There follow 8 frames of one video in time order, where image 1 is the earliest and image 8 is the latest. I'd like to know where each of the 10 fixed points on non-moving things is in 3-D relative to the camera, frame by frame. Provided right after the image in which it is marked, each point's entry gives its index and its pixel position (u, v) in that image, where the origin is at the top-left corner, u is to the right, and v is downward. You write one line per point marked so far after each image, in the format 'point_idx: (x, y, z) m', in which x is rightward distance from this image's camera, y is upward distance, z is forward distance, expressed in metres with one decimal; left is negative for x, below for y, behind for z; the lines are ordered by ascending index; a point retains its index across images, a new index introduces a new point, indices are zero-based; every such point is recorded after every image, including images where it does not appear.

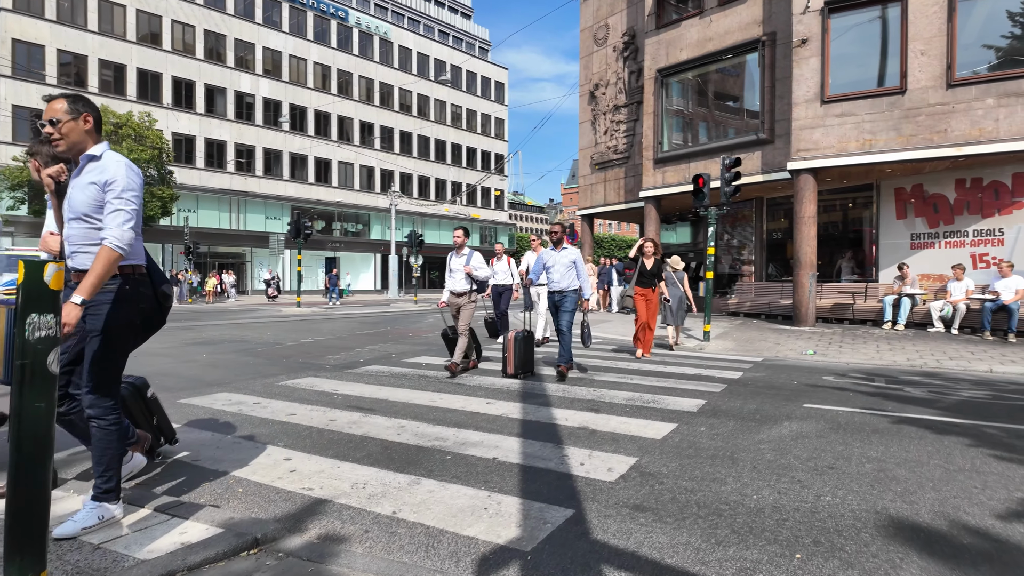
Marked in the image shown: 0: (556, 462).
0: (+0.3, -1.2, +4.1) m
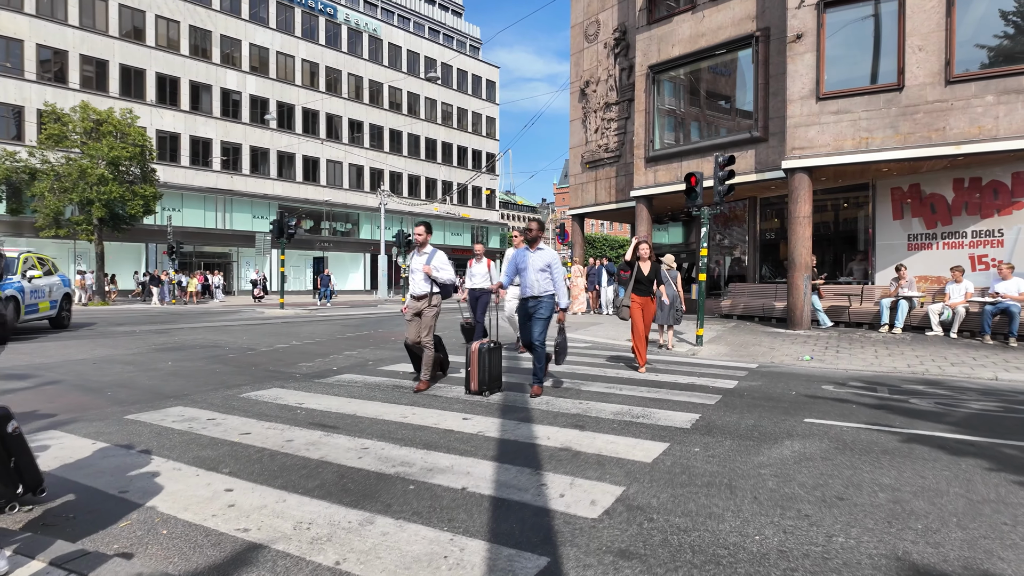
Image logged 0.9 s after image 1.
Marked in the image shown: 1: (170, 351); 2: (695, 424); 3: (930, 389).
0: (+0.1, -1.2, +3.6) m
1: (-5.9, -1.1, +10.4) m
2: (+1.6, -1.2, +5.3) m
3: (+5.1, -1.2, +7.3) m
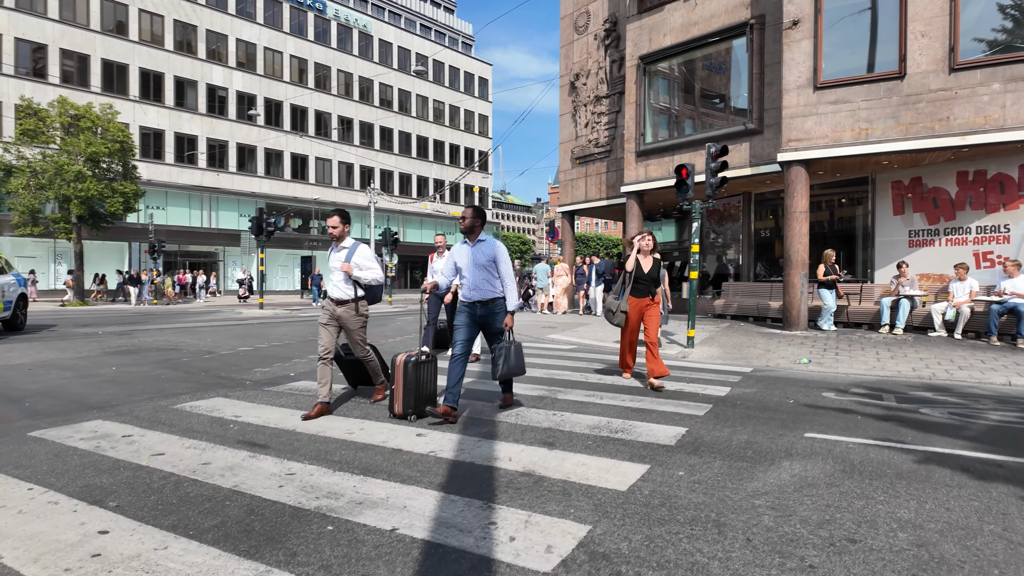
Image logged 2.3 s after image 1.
0: (-0.2, -1.2, +3.0) m
1: (-6.3, -1.1, +9.7) m
2: (+1.3, -1.2, +4.7) m
3: (+4.7, -1.2, +6.7) m
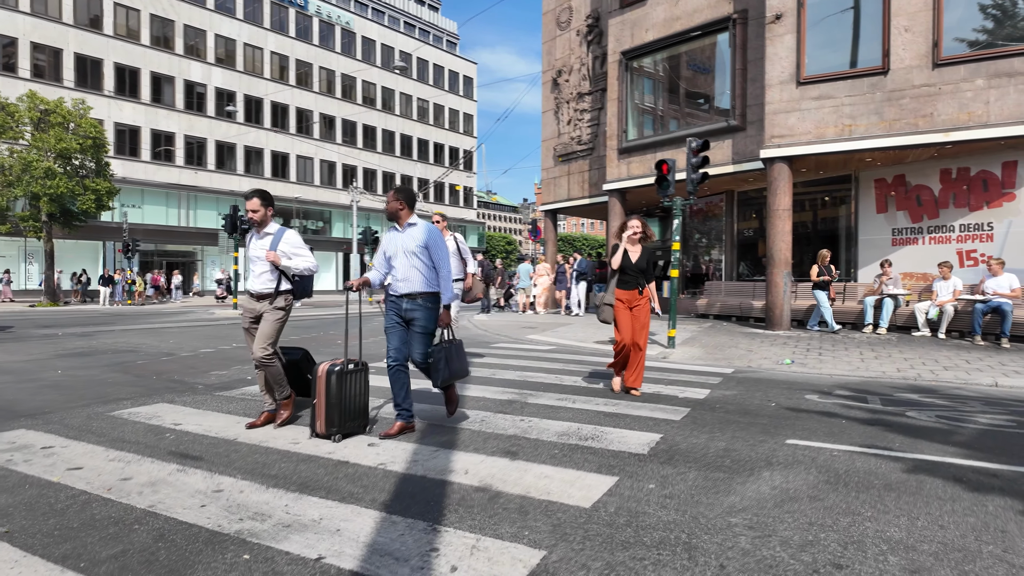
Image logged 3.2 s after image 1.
0: (-0.4, -1.2, +2.6) m
1: (-6.7, -1.1, +9.2) m
2: (+1.0, -1.2, +4.3) m
3: (+4.4, -1.2, +6.4) m
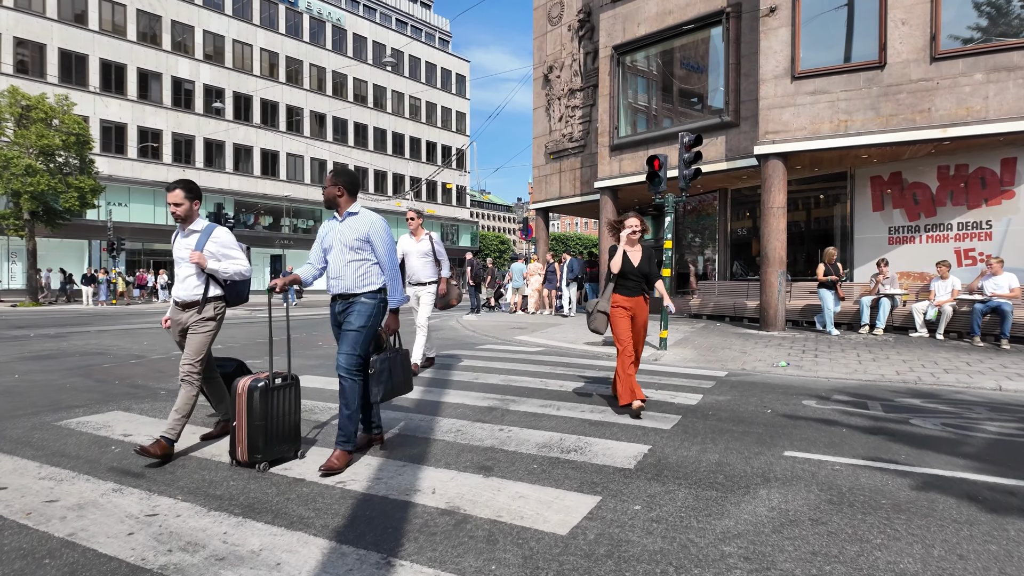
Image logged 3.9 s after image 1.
0: (-0.6, -1.2, +2.2) m
1: (-6.9, -1.0, +8.7) m
2: (+0.9, -1.2, +4.0) m
3: (+4.2, -1.2, +6.1) m
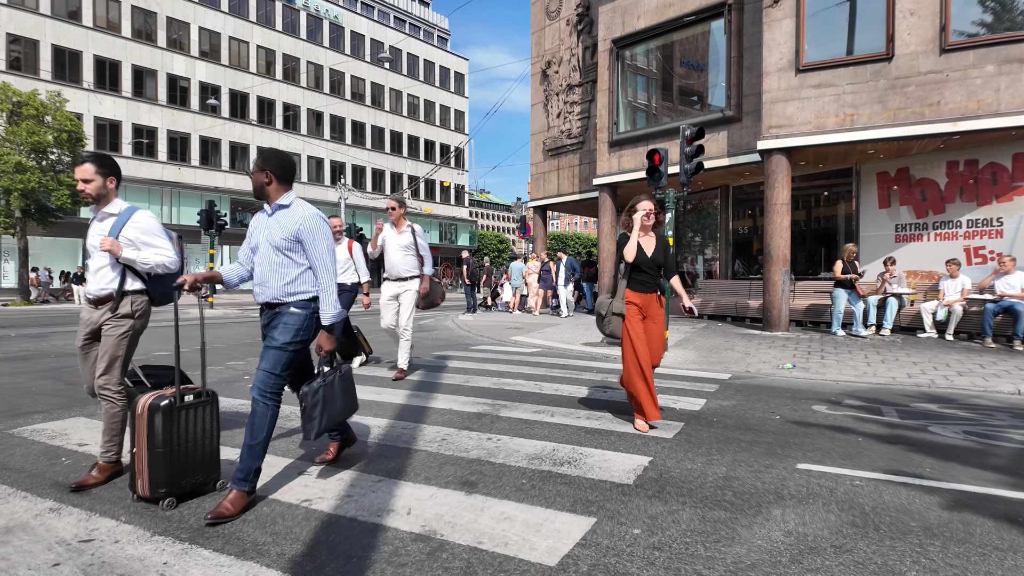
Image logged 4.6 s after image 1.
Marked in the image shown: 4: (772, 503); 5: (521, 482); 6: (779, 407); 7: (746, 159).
0: (-0.7, -1.2, +1.9) m
1: (-7.0, -1.0, +8.4) m
2: (+0.8, -1.1, +3.6) m
3: (+4.1, -1.2, +5.7) m
4: (+1.4, -1.2, +3.3) m
5: (+0.1, -1.2, +3.6) m
6: (+2.6, -1.1, +5.7) m
7: (+5.3, +2.9, +13.6) m
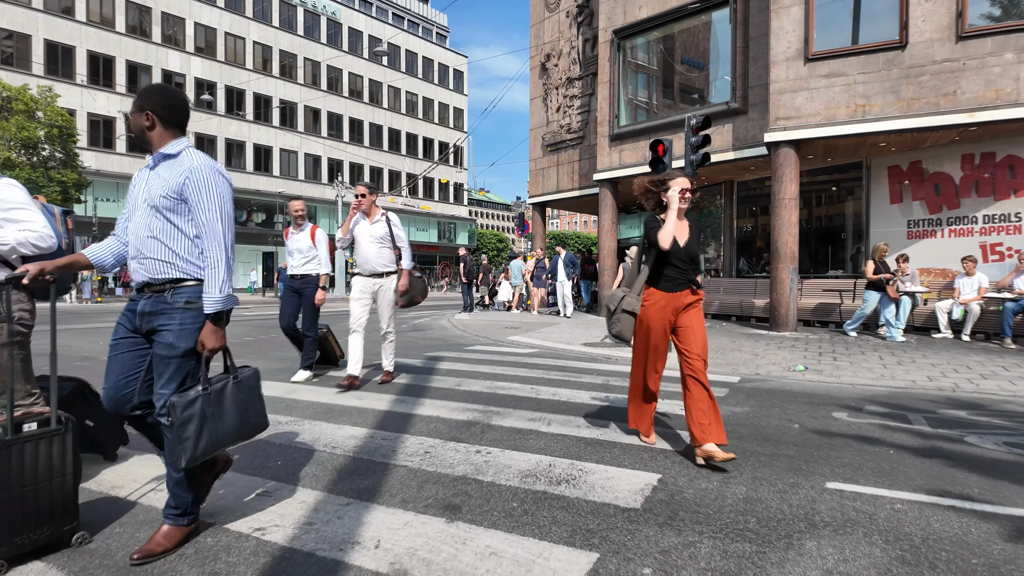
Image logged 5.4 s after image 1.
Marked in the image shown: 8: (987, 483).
0: (-0.7, -1.2, +1.4) m
1: (-7.0, -1.0, +7.9) m
2: (+0.7, -1.1, +3.2) m
3: (+4.1, -1.1, +5.3) m
4: (+1.4, -1.1, +2.8) m
5: (0.0, -1.1, +3.1) m
6: (+2.5, -1.1, +5.3) m
7: (+5.3, +3.0, +13.2) m
8: (+2.8, -1.1, +3.5) m
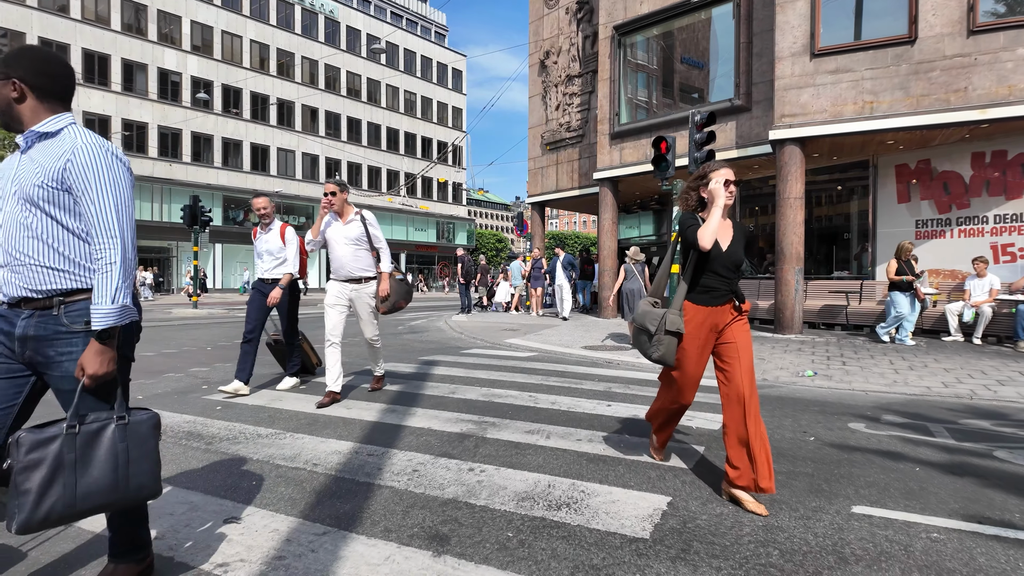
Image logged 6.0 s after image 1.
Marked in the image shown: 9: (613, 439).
0: (-0.7, -1.2, +1.1) m
1: (-7.1, -1.0, +7.6) m
2: (+0.7, -1.1, +2.9) m
3: (+4.1, -1.2, +5.0) m
4: (+1.3, -1.2, +2.5) m
5: (0.0, -1.1, +2.8) m
6: (+2.5, -1.1, +5.0) m
7: (+5.2, +2.9, +12.9) m
8: (+2.7, -1.2, +3.2) m
9: (+0.7, -1.1, +4.4) m
